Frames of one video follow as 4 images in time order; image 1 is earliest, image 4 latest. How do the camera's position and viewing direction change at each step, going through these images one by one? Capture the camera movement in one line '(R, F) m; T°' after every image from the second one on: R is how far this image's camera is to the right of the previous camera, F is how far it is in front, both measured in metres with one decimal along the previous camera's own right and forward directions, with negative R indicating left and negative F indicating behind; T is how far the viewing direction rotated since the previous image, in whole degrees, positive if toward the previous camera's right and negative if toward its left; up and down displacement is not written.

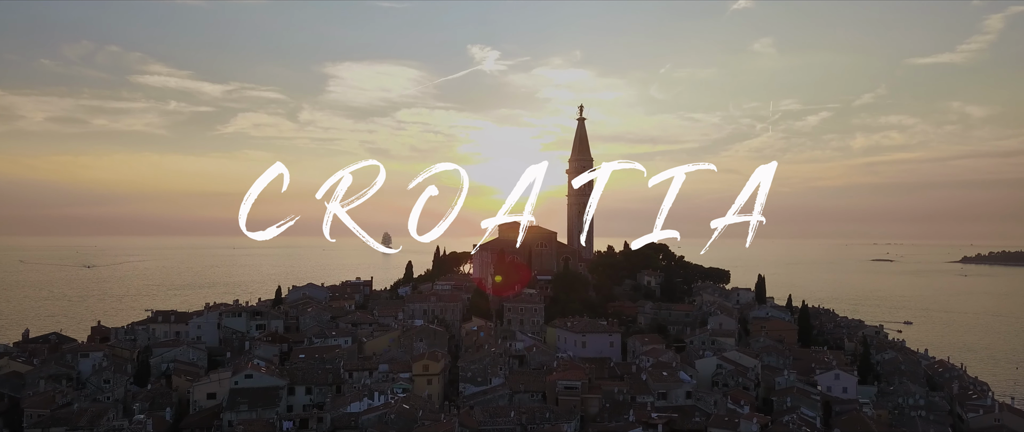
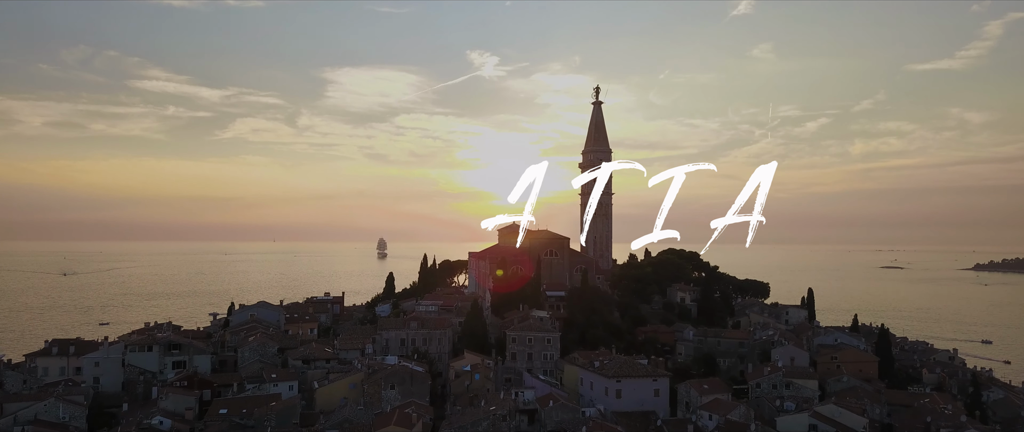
(-0.3, +10.2) m; 0°
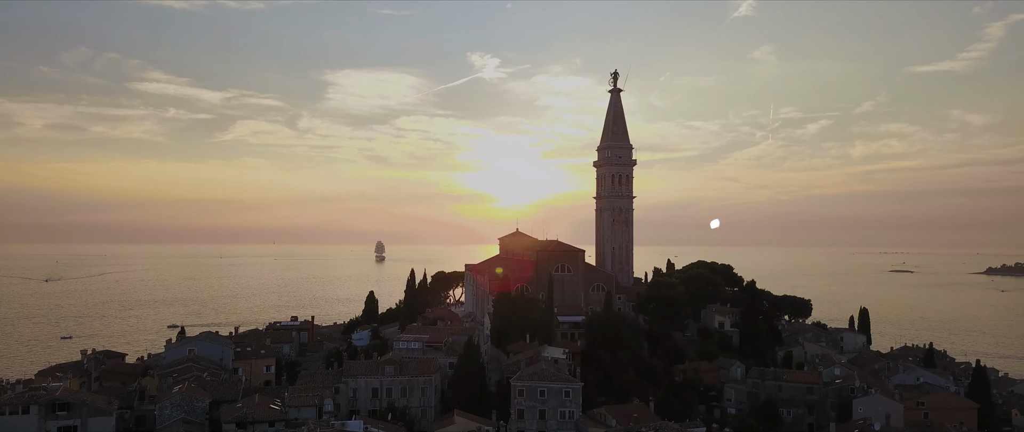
(-0.2, +7.8) m; 0°
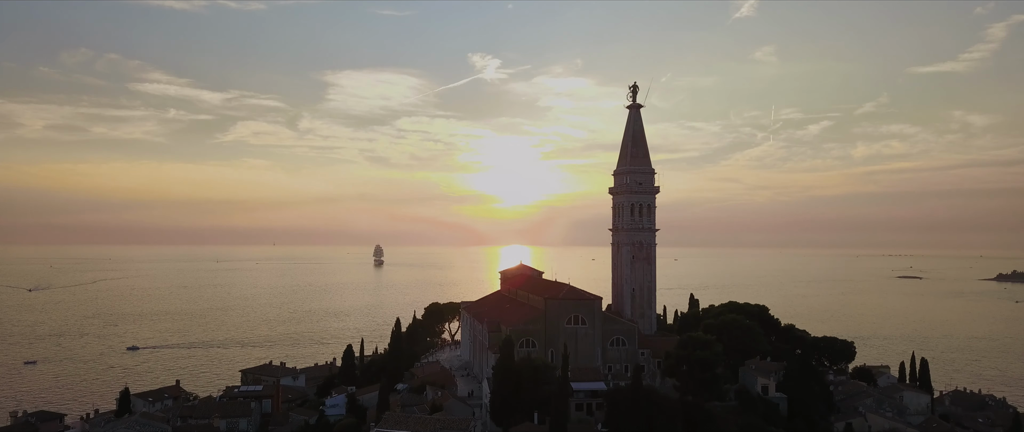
(-0.1, +6.1) m; 0°
